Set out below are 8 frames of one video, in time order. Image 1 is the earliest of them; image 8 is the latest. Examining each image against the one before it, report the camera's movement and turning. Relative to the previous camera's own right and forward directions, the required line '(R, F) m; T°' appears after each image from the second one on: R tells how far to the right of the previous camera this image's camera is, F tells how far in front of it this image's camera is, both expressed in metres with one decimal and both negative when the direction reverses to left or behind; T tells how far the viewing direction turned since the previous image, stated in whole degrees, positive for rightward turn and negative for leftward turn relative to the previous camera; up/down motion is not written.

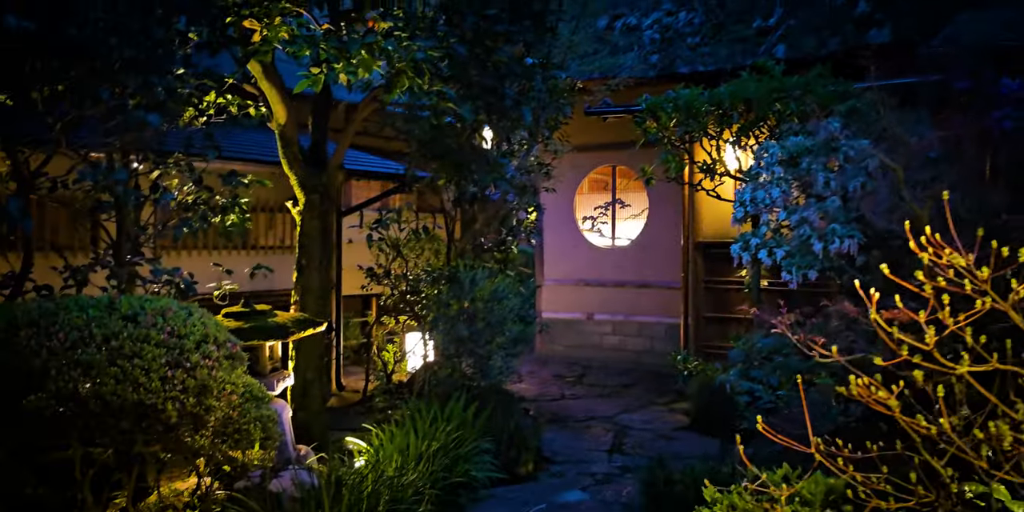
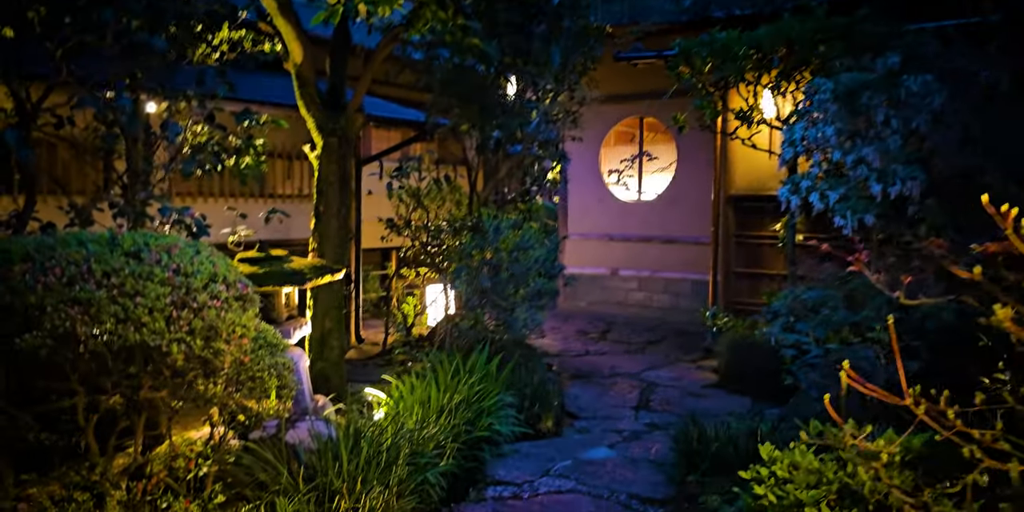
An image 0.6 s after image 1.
(-0.1, +0.3) m; -1°
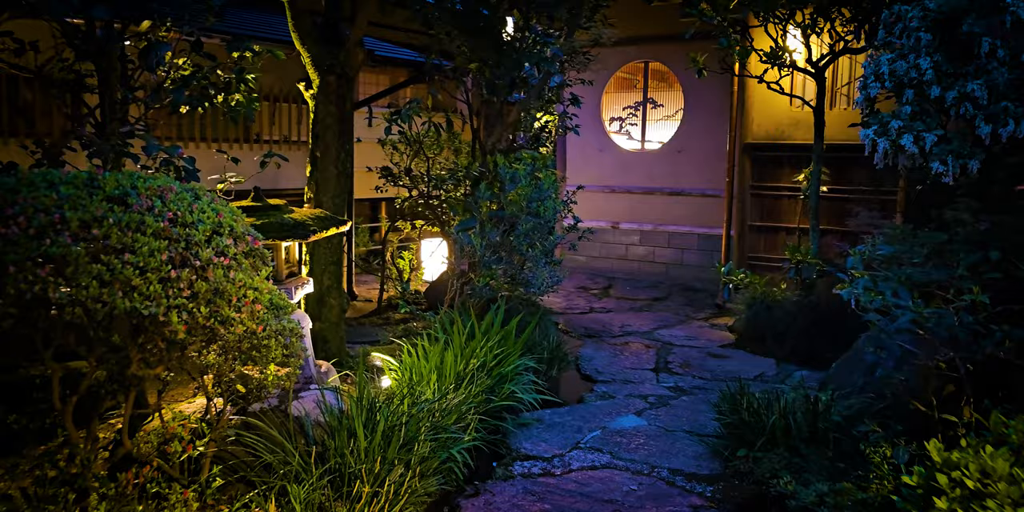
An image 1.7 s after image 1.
(-0.3, +0.6) m; +2°
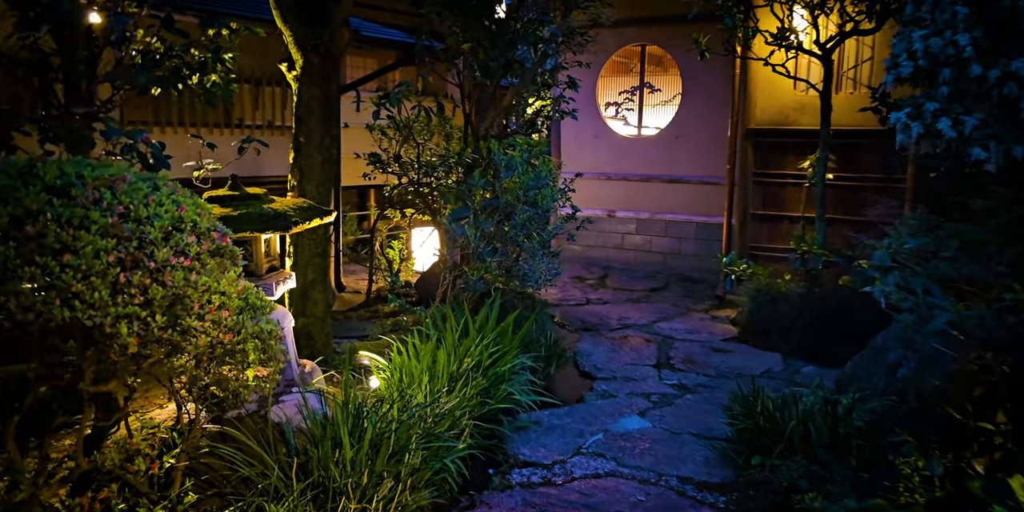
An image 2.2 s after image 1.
(0.0, +0.3) m; +1°
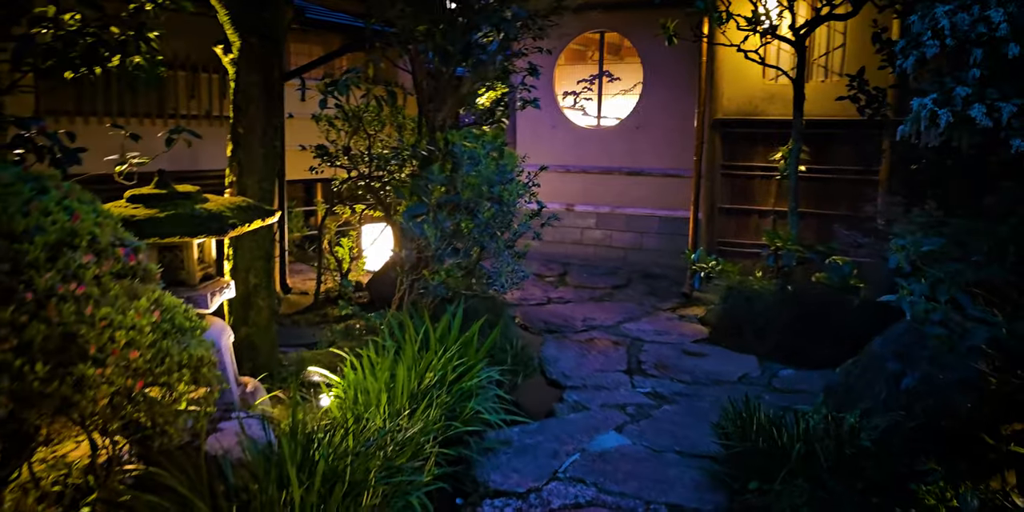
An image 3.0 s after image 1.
(-0.1, +0.5) m; +3°
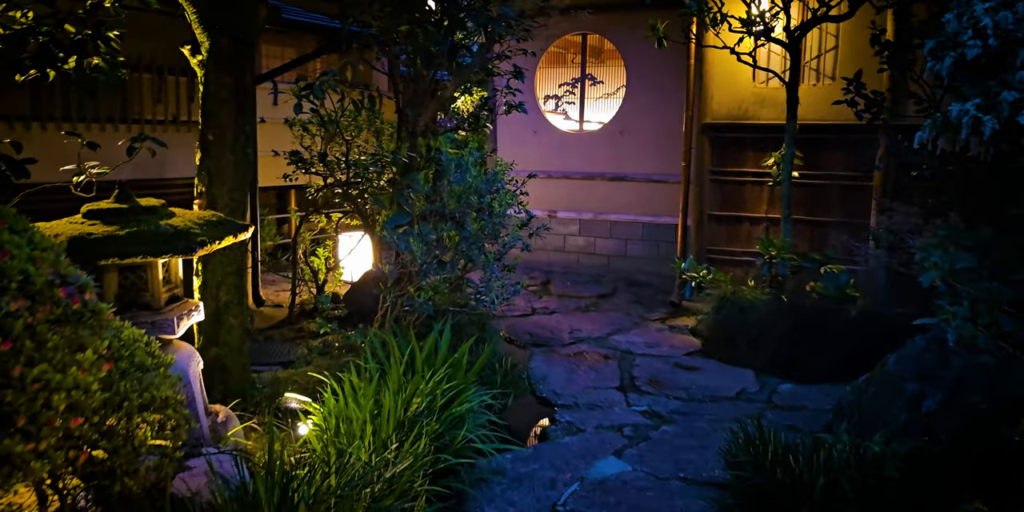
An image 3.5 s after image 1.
(-0.1, +0.3) m; +2°
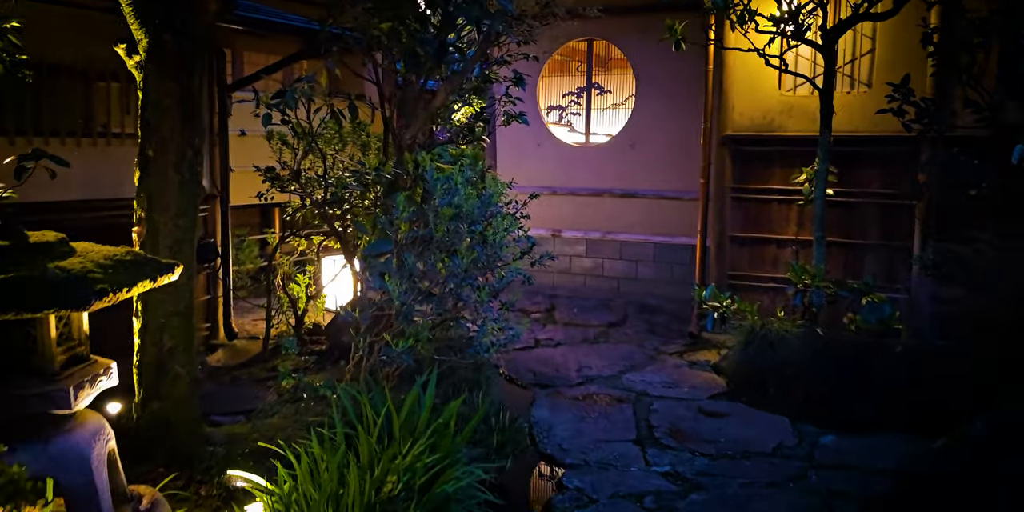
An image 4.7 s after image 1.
(0.0, +0.8) m; 0°
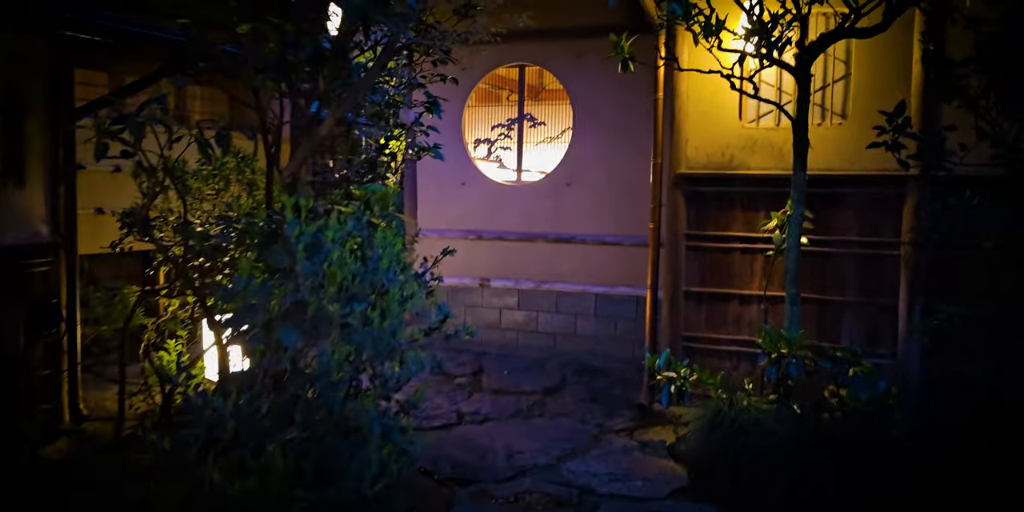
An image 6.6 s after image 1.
(+0.1, +1.2) m; +4°
